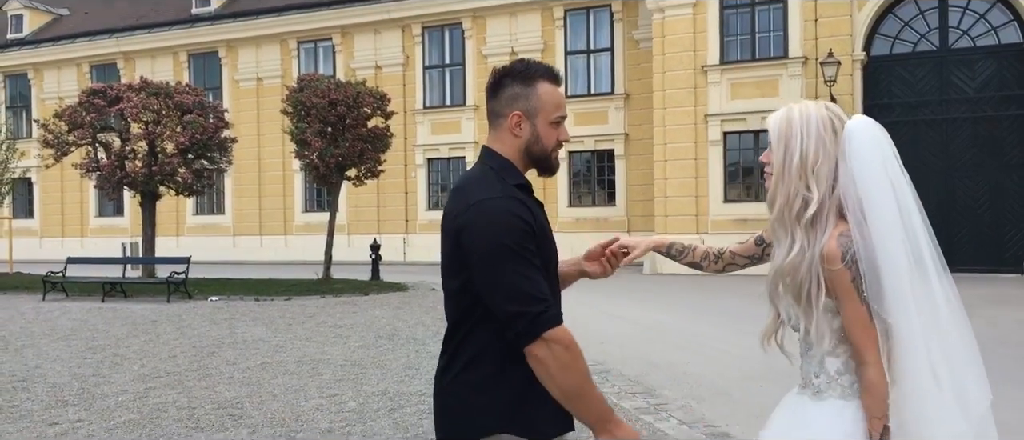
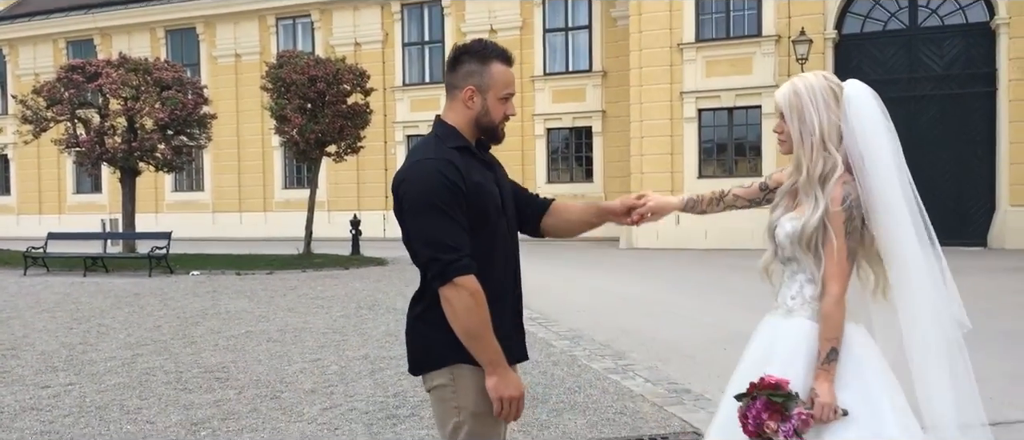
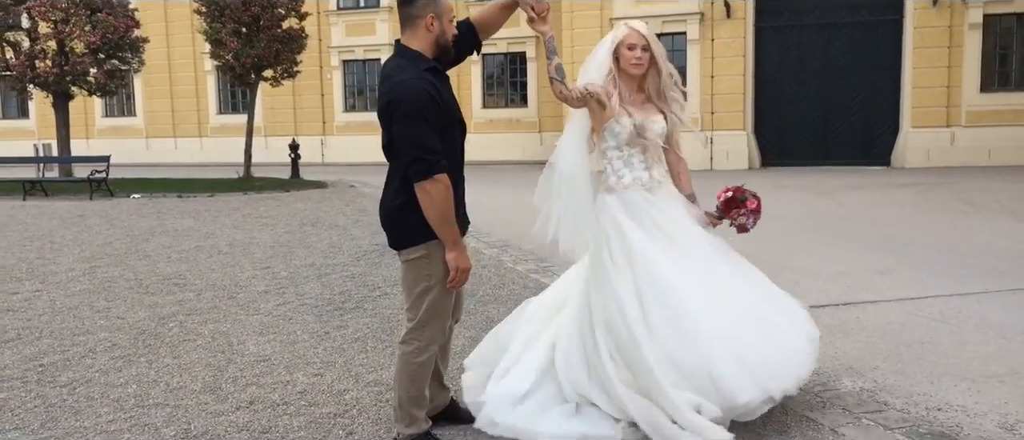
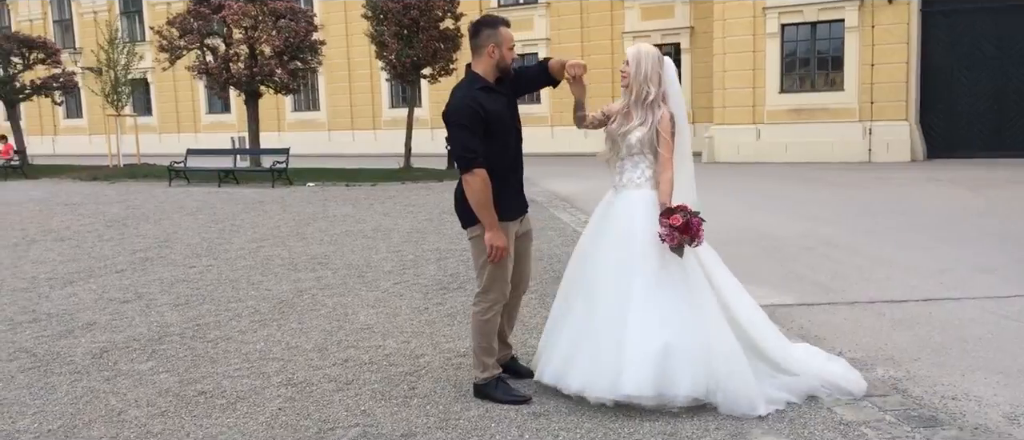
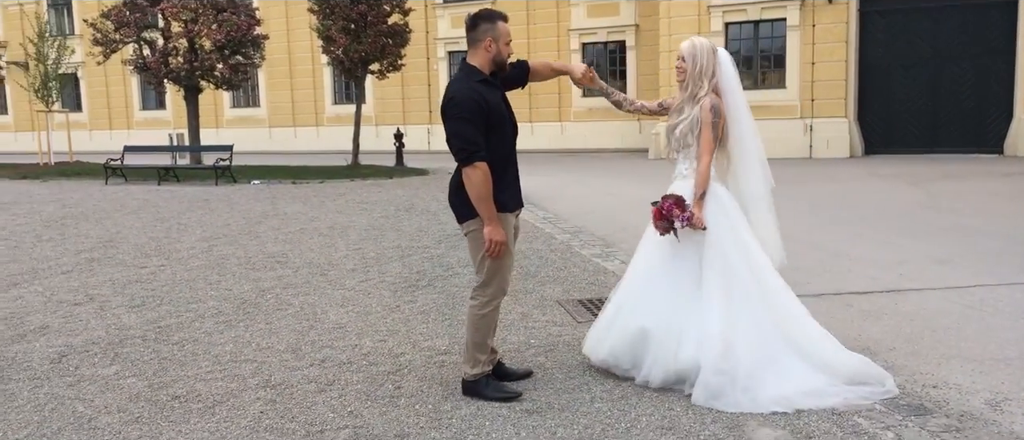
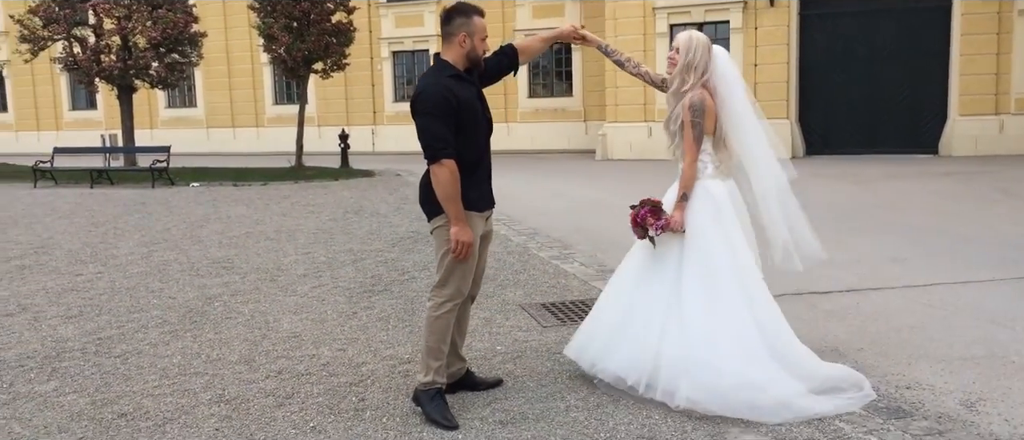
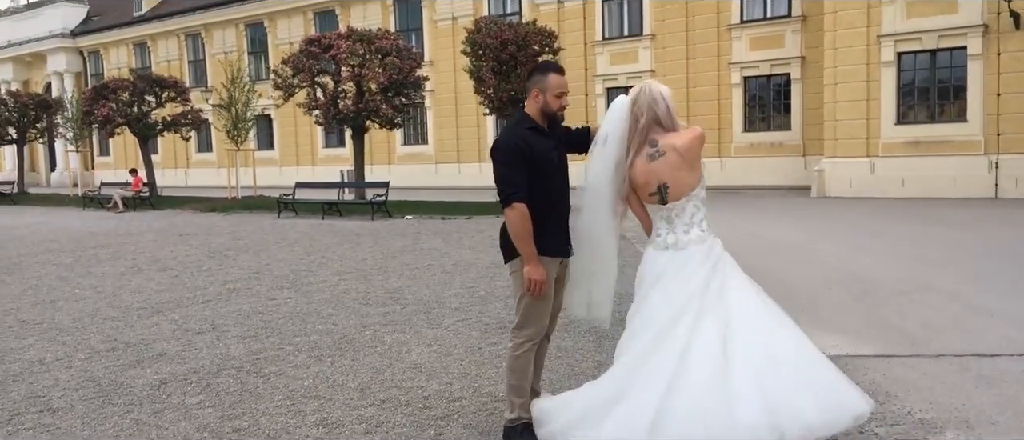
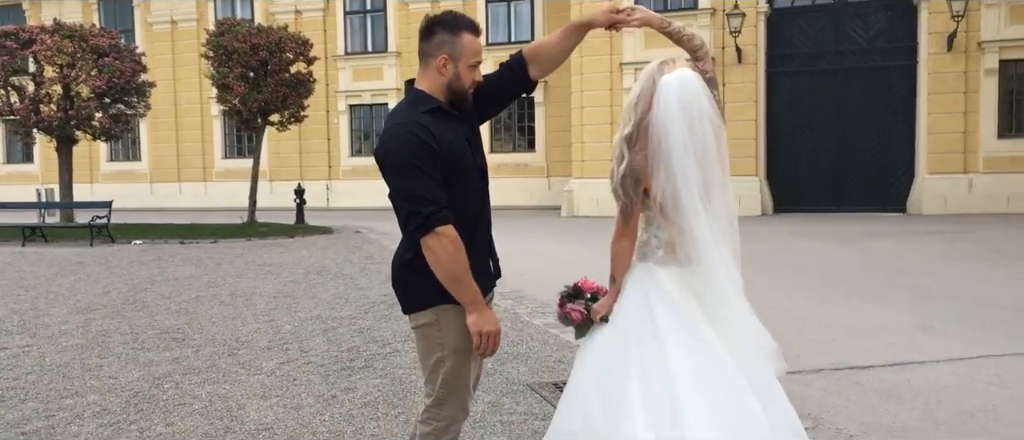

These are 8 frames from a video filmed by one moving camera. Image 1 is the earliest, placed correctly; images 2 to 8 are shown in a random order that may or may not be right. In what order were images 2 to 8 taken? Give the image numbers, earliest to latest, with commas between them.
2, 8, 3, 6, 5, 4, 7
